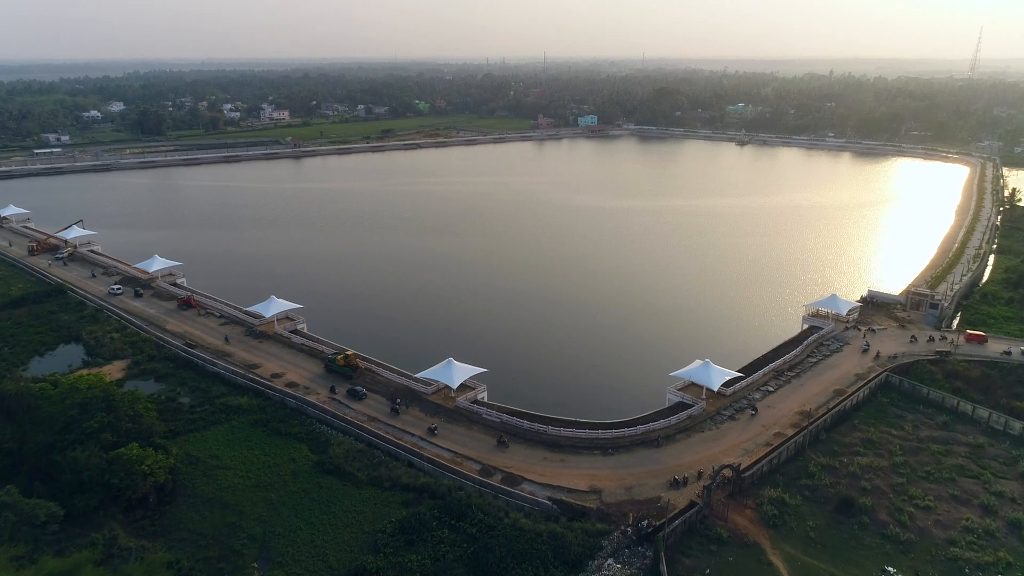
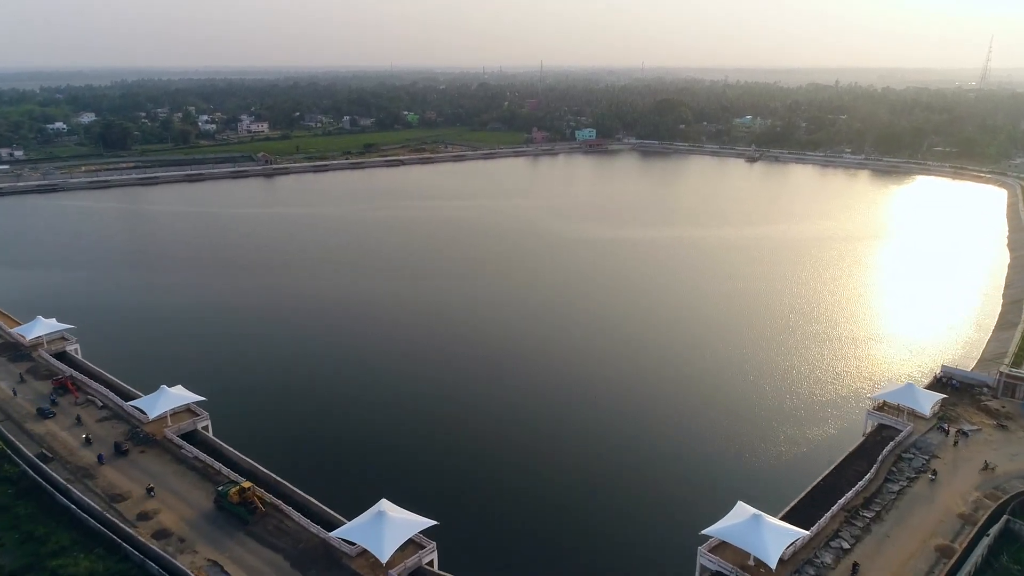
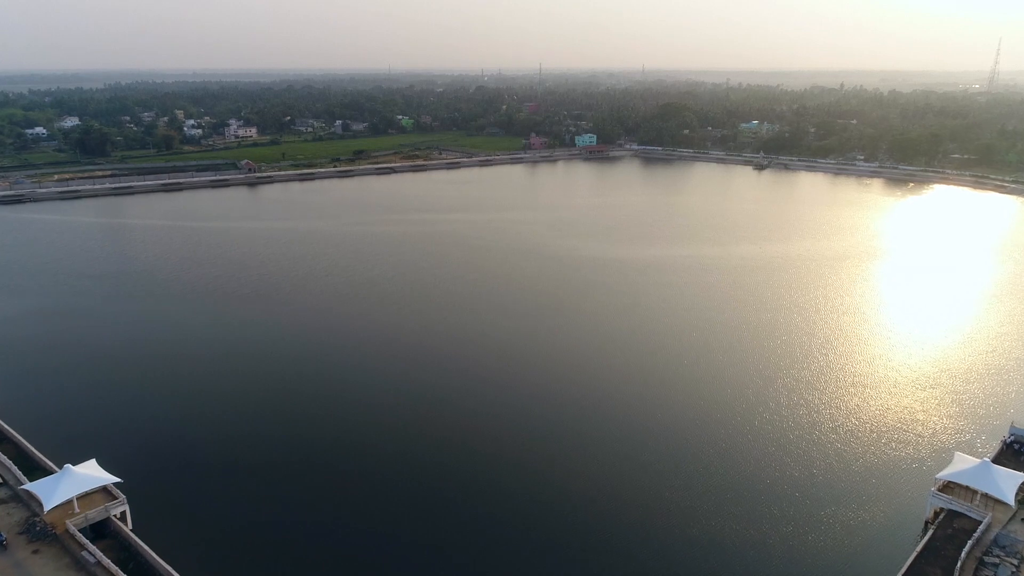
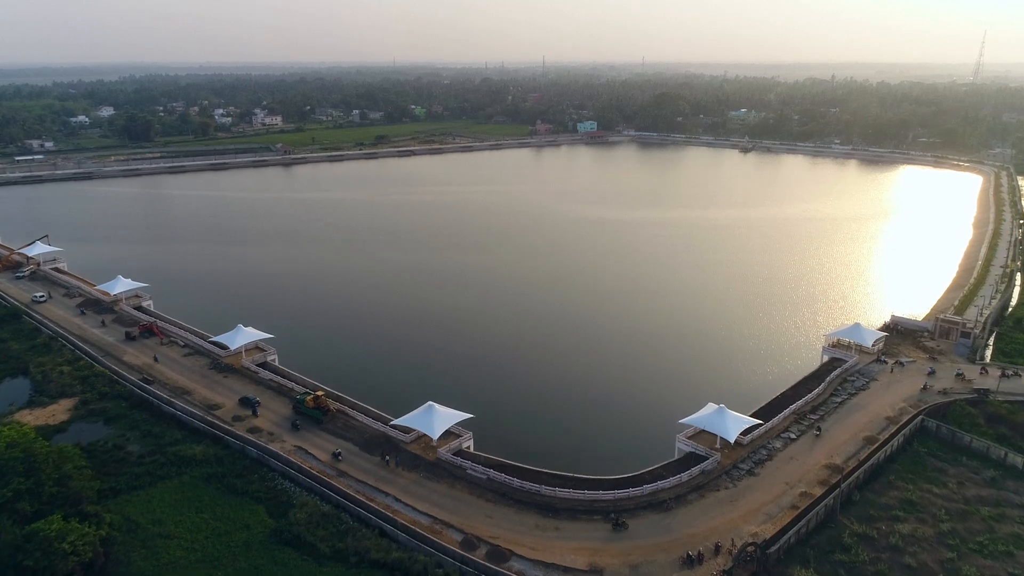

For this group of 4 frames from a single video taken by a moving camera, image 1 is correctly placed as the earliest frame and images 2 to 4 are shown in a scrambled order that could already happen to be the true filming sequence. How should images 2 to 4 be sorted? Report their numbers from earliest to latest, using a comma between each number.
4, 2, 3
